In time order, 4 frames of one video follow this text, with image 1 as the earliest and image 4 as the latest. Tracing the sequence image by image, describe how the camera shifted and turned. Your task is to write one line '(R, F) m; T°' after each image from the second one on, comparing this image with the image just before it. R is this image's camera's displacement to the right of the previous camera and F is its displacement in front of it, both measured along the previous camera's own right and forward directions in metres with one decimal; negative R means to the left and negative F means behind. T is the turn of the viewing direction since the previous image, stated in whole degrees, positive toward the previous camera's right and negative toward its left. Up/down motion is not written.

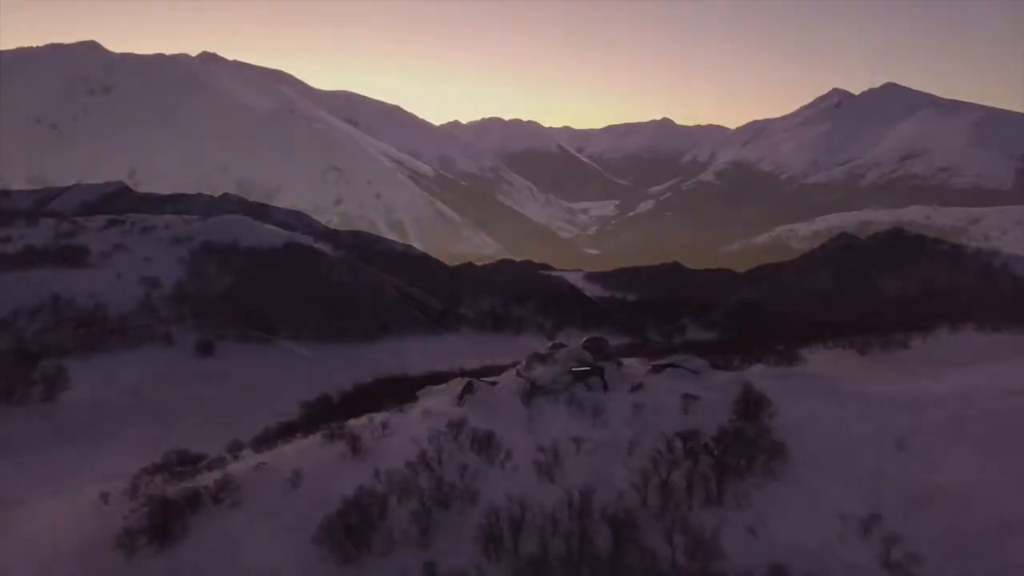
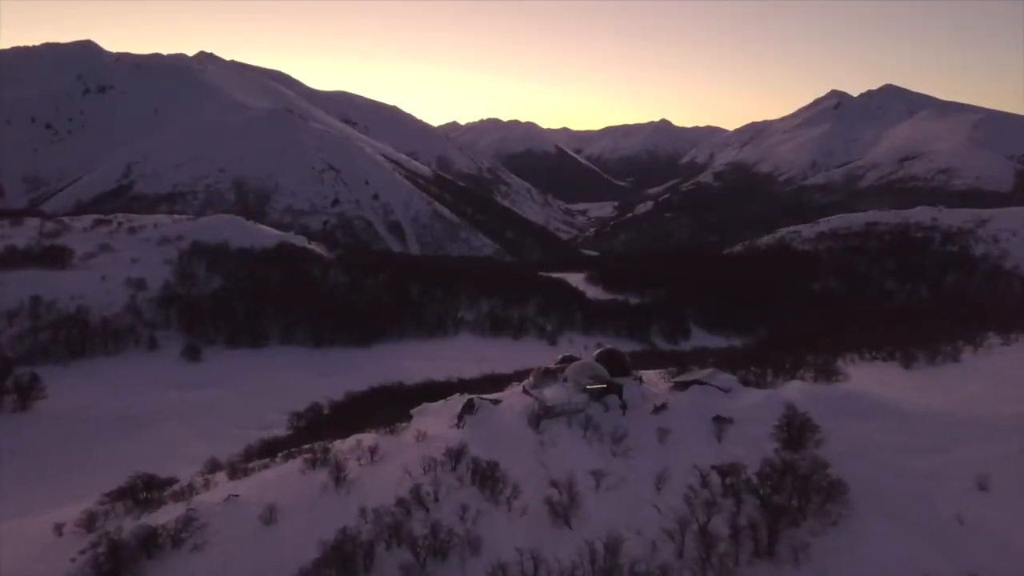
(-0.1, +1.3) m; 0°
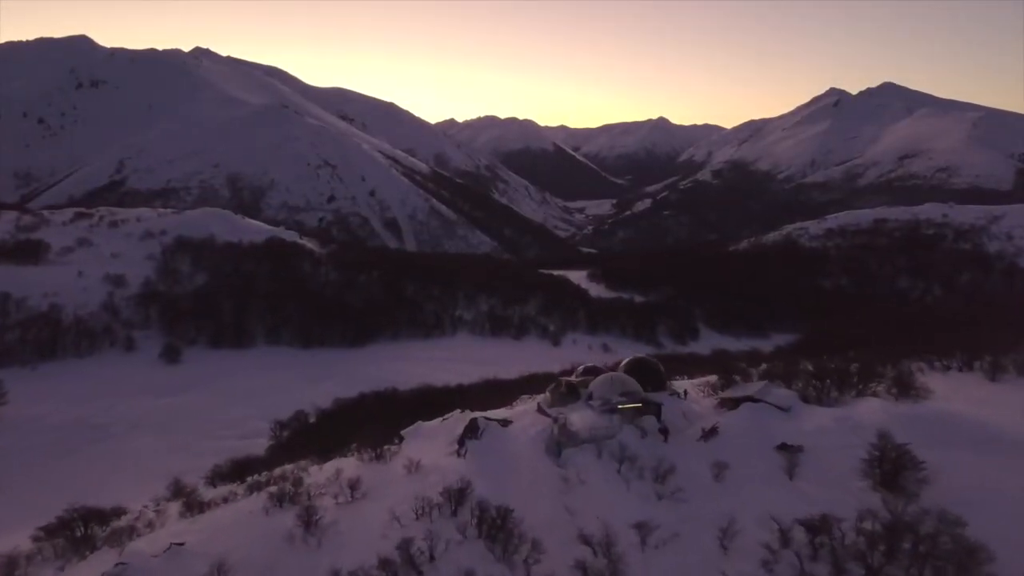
(-0.1, +1.8) m; 0°
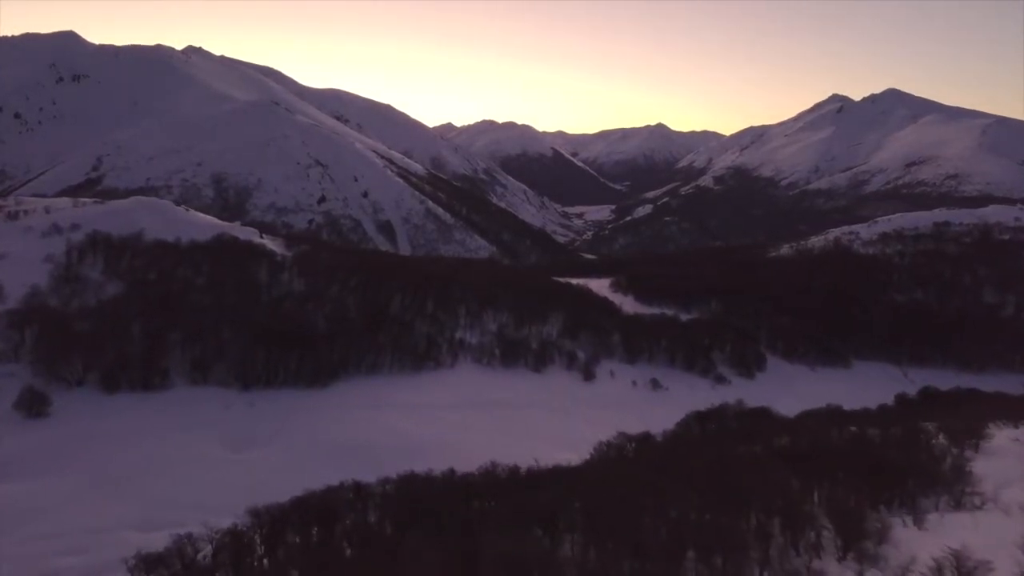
(-0.7, +8.3) m; 0°
